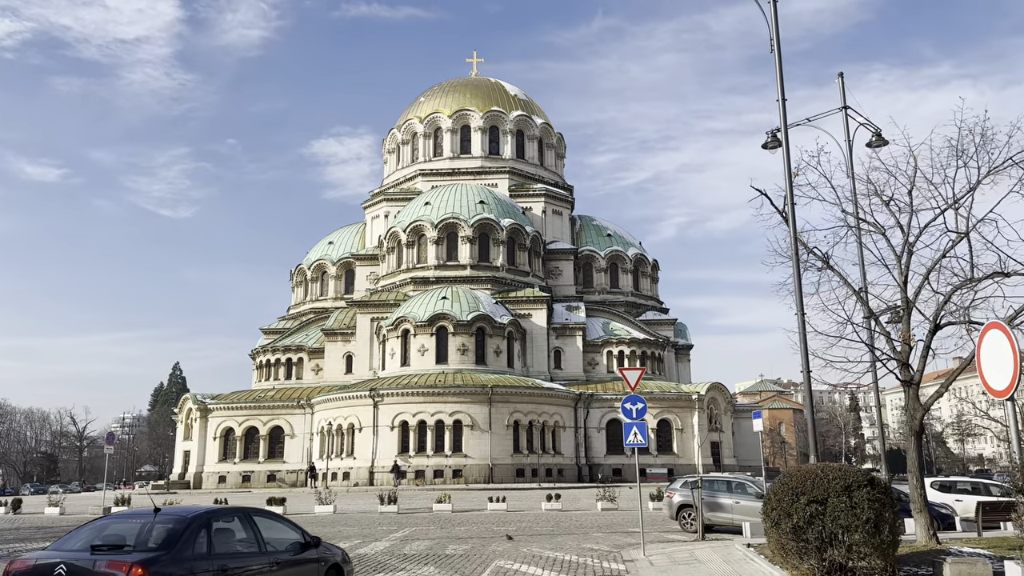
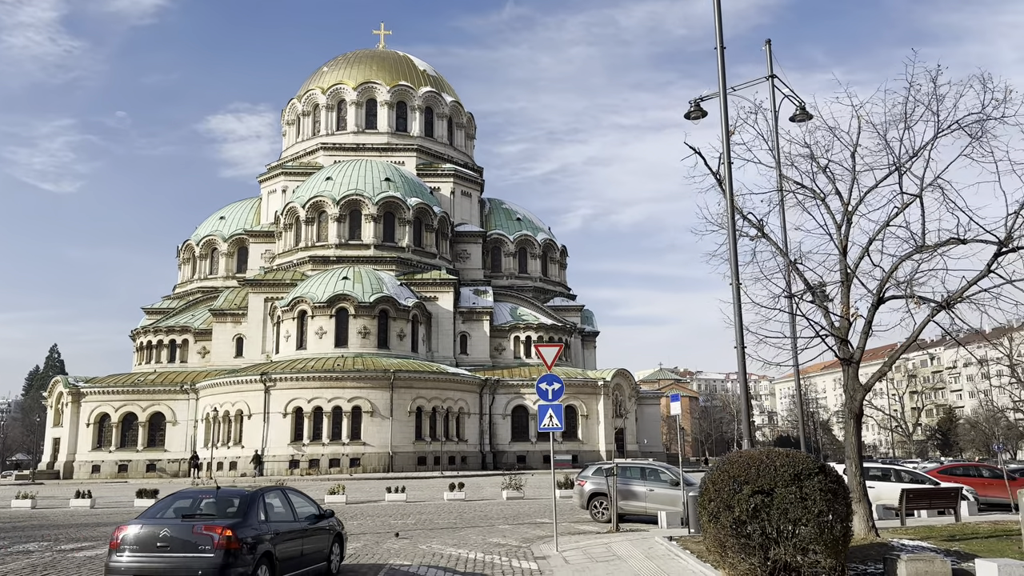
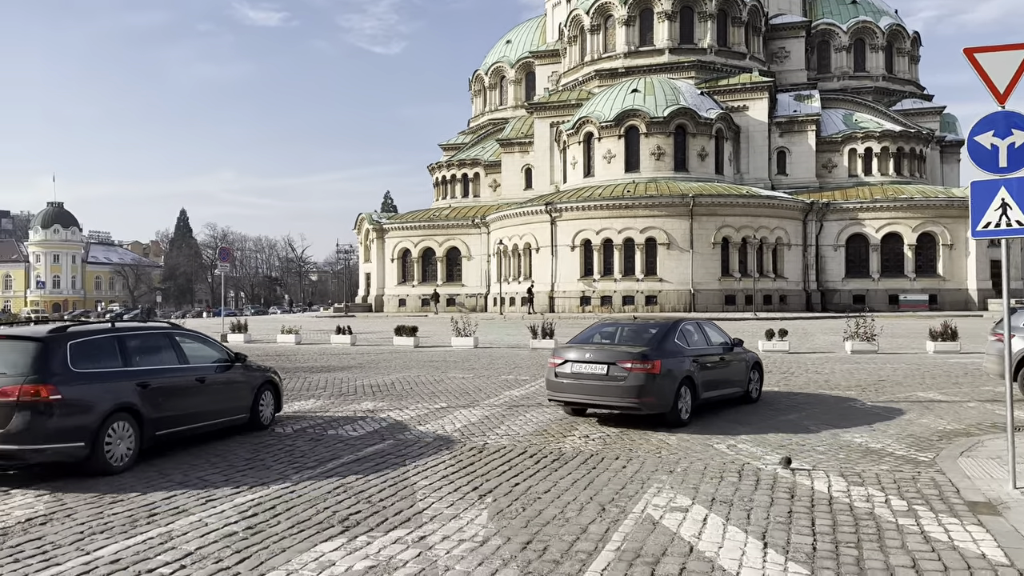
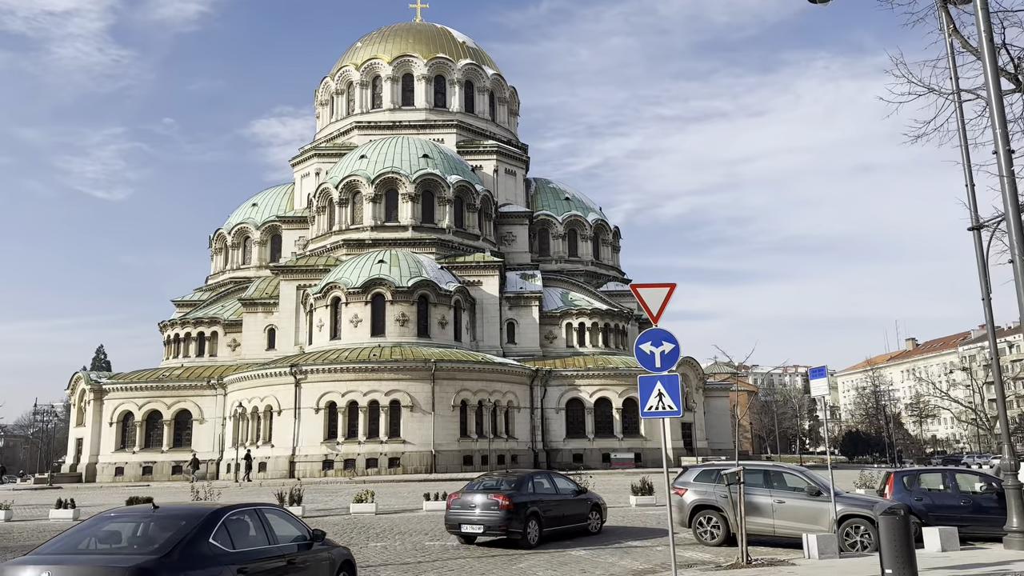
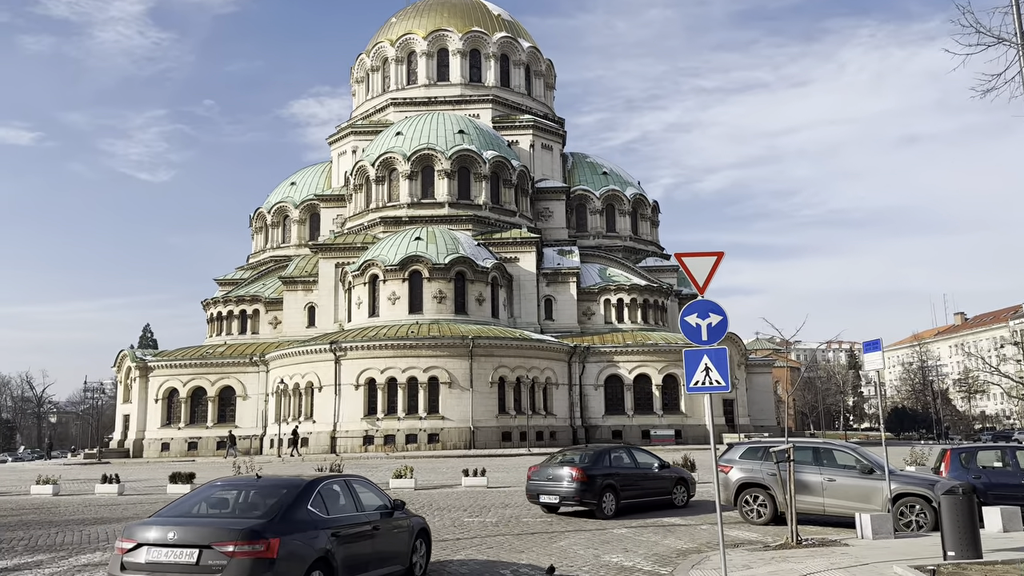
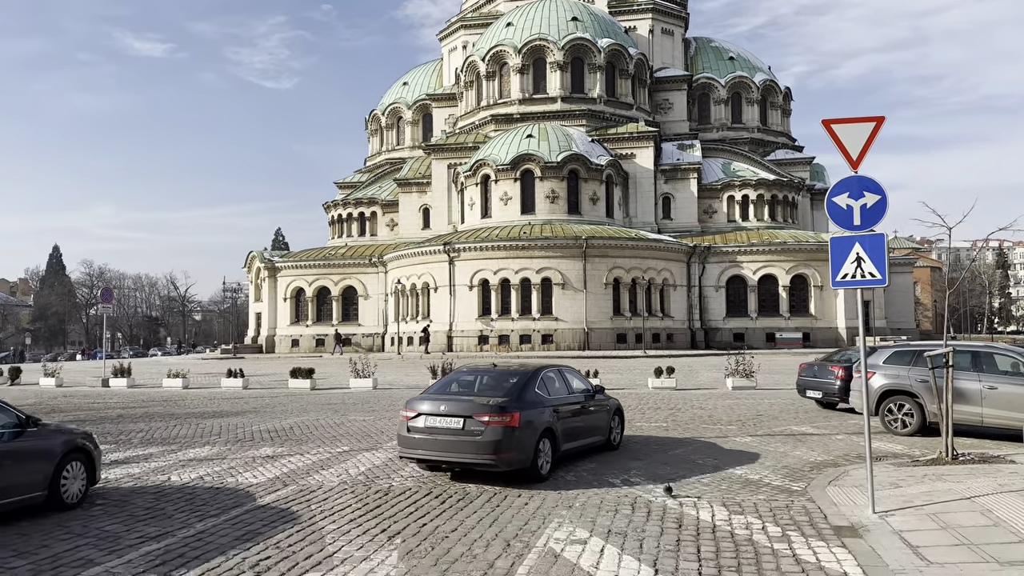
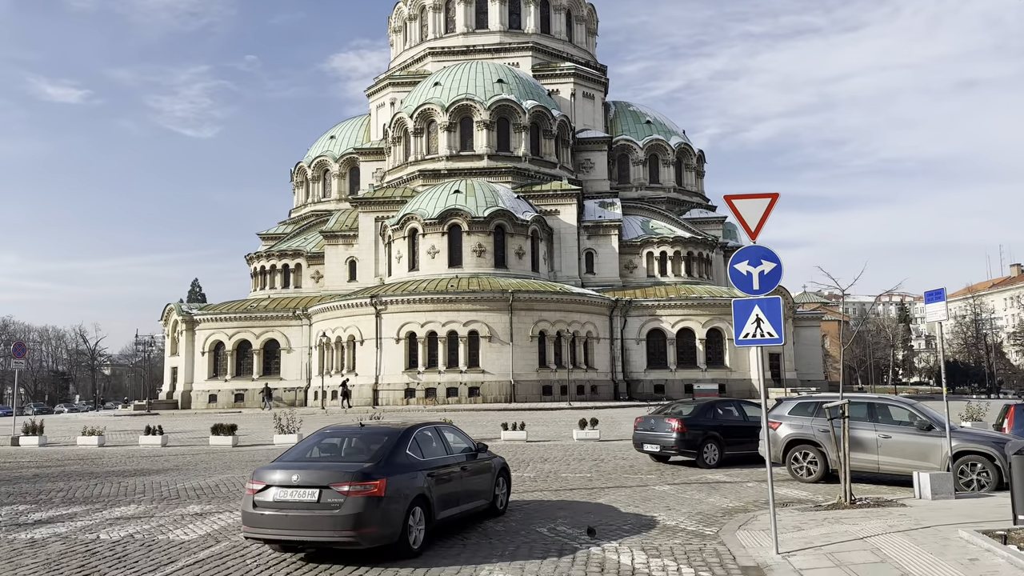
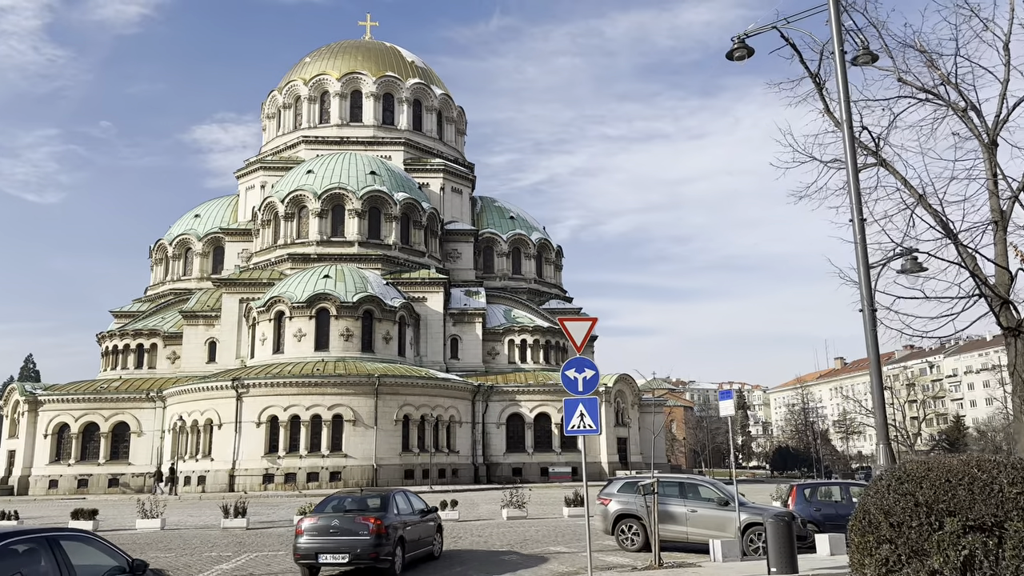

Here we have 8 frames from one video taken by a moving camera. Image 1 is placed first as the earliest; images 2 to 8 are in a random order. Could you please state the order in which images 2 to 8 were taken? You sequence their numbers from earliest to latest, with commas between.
2, 8, 4, 5, 7, 6, 3
